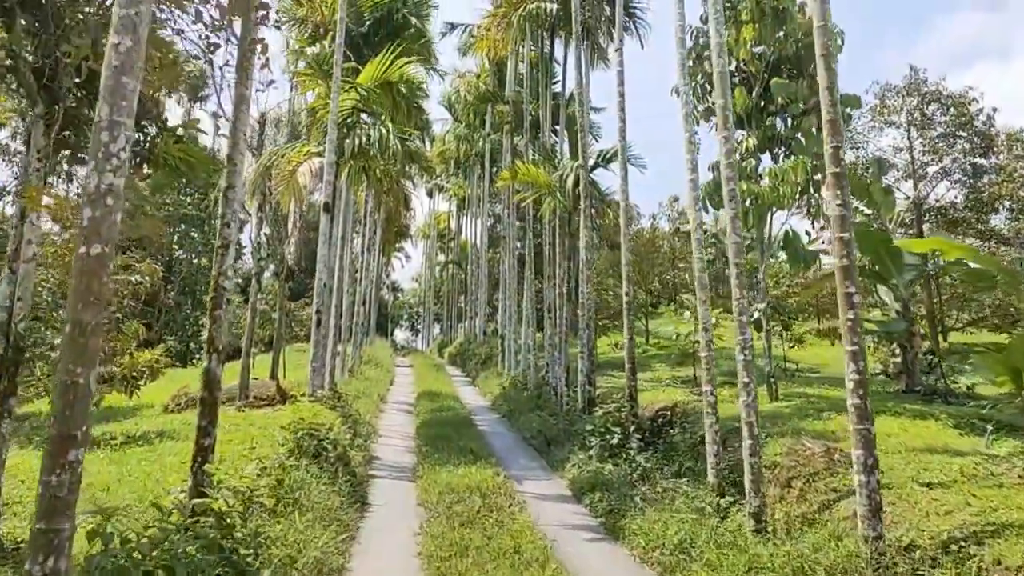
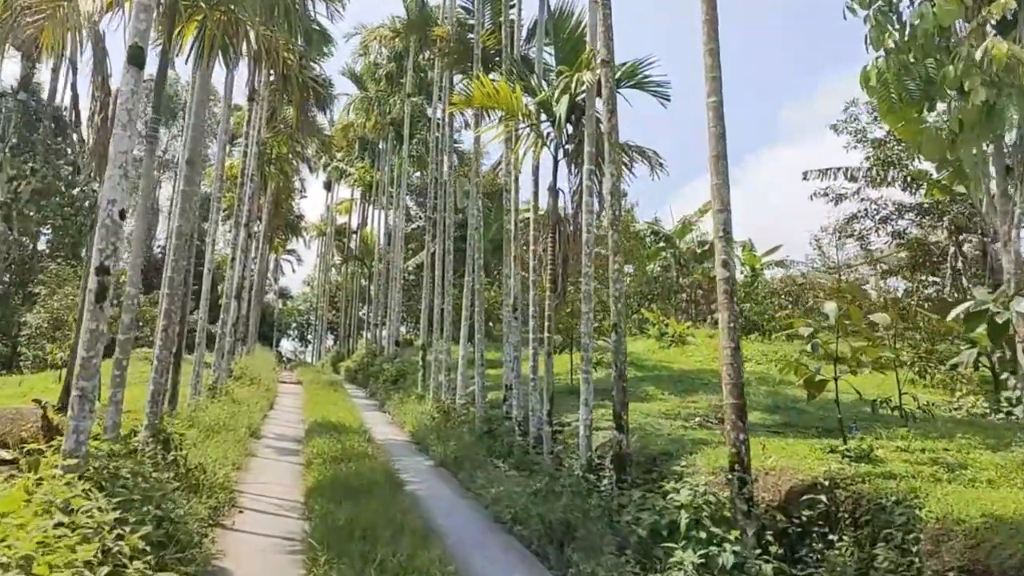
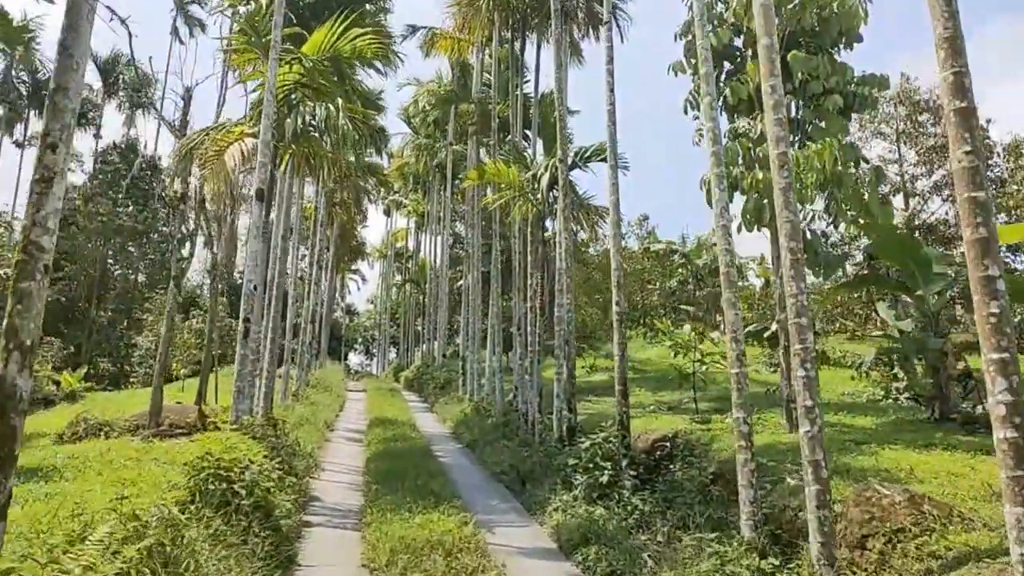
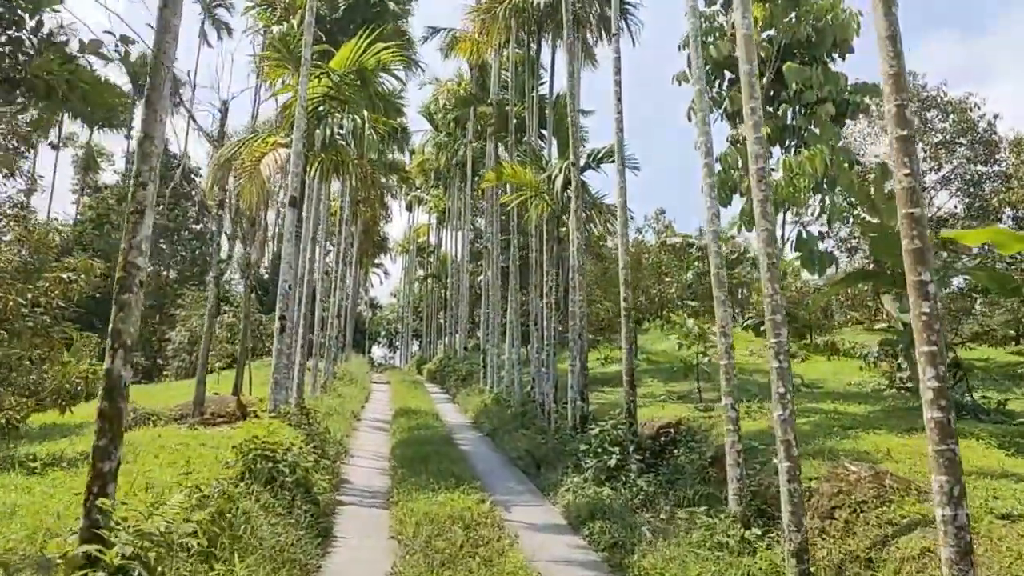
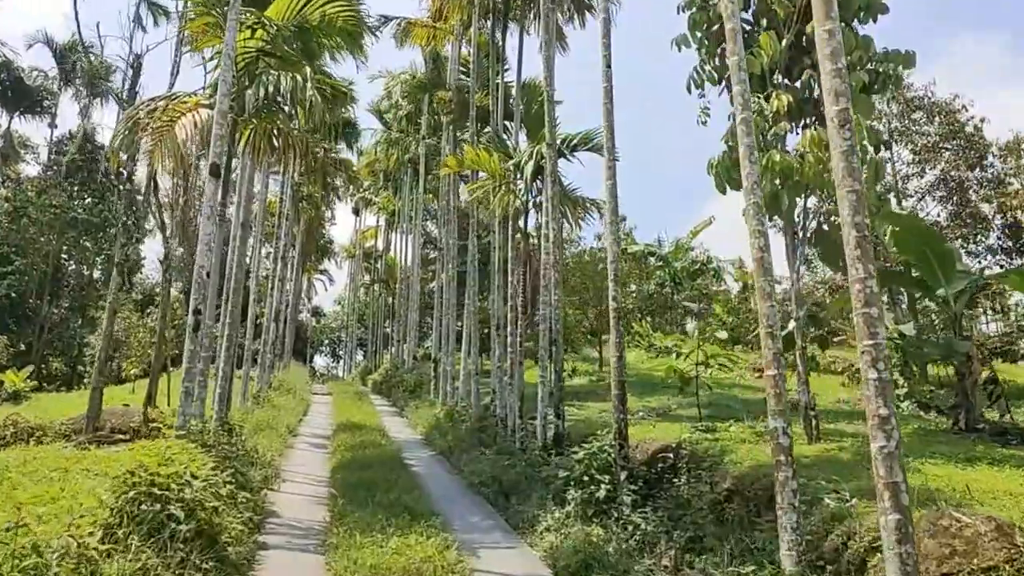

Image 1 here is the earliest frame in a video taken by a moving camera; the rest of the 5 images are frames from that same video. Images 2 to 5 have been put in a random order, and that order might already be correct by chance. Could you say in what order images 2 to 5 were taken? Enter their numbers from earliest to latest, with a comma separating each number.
4, 3, 5, 2
